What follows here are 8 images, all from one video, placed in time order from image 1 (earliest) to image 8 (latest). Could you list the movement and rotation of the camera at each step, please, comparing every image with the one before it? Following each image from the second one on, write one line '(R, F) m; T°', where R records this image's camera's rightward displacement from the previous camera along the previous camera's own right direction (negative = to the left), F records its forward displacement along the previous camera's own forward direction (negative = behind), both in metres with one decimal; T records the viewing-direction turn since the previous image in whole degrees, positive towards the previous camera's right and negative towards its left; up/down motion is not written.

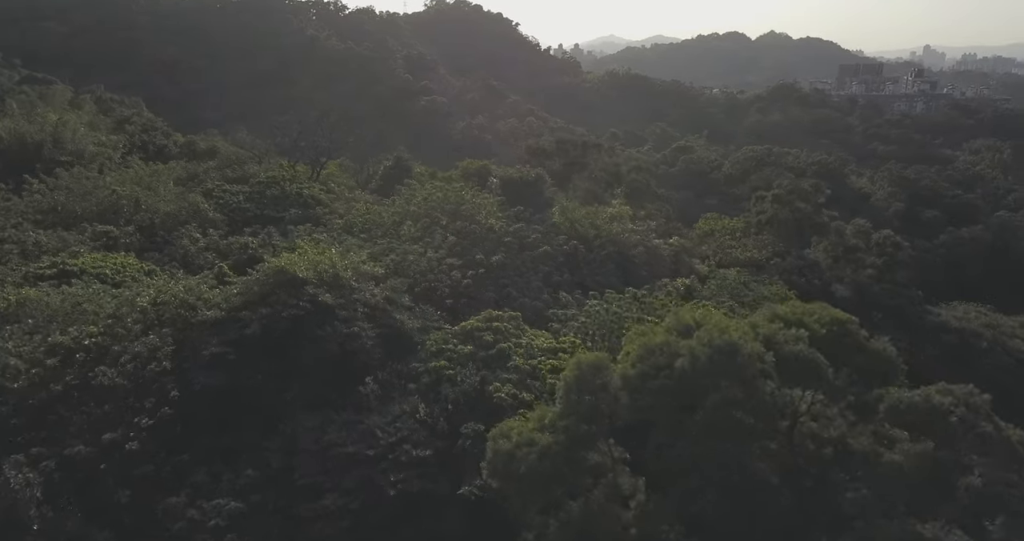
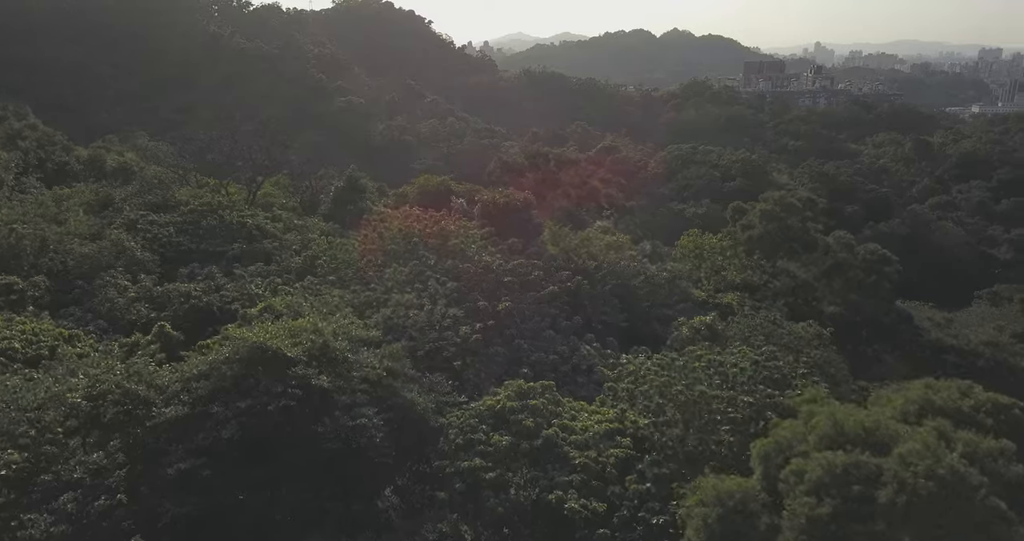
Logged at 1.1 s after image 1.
(-1.1, +1.6) m; +6°
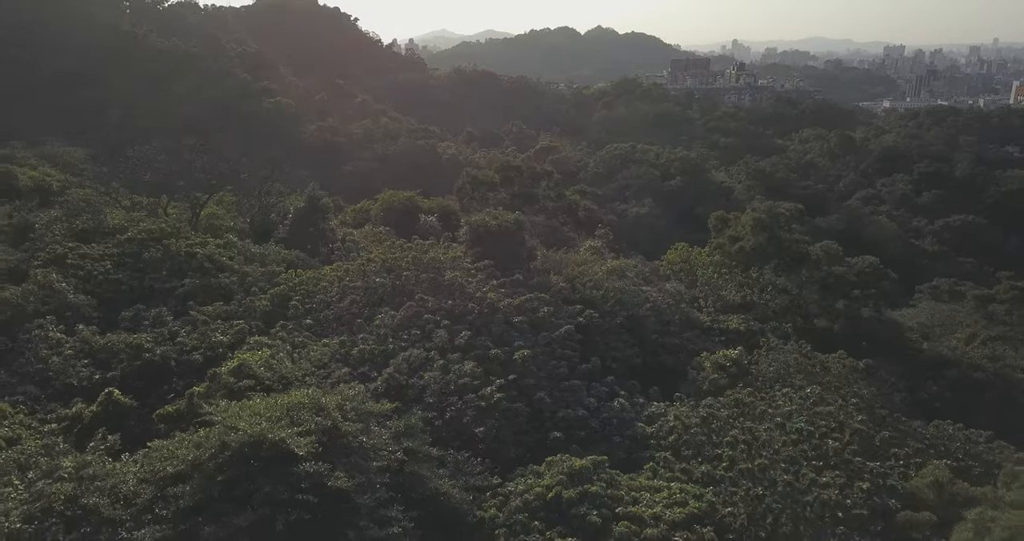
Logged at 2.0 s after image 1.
(-0.9, +1.2) m; +5°
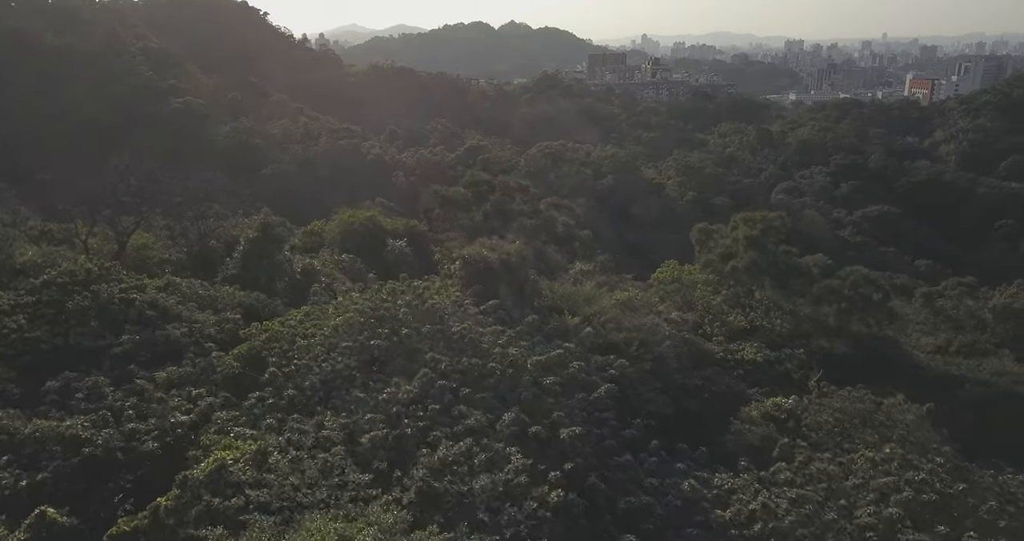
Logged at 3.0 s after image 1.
(-1.0, +1.5) m; +6°
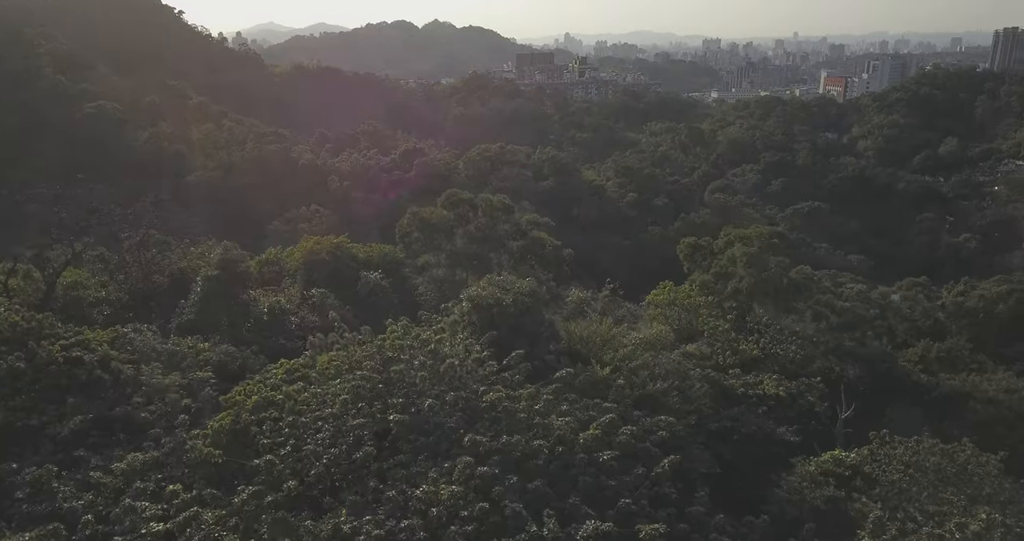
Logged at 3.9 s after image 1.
(-0.9, +1.2) m; +5°
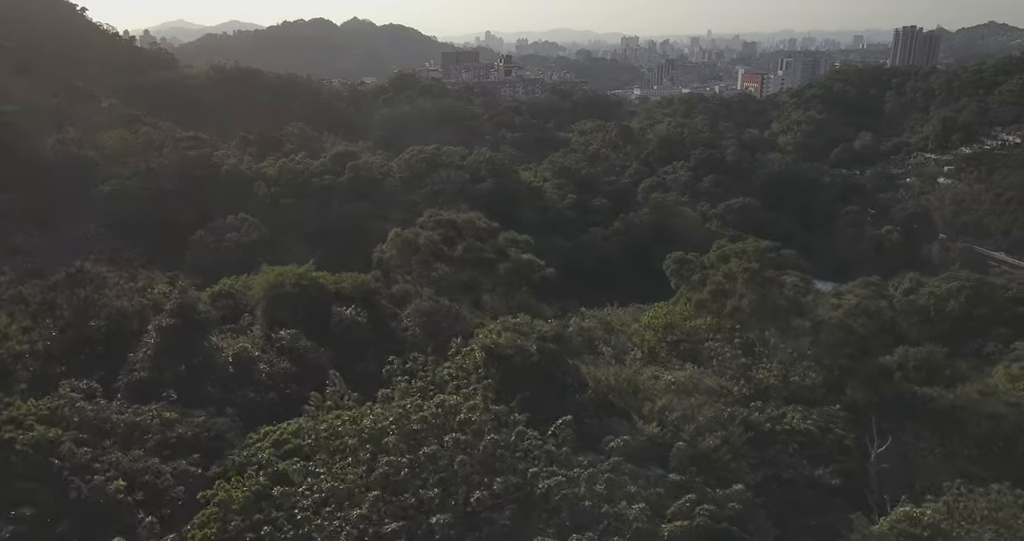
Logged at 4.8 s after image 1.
(-0.9, +1.2) m; +5°
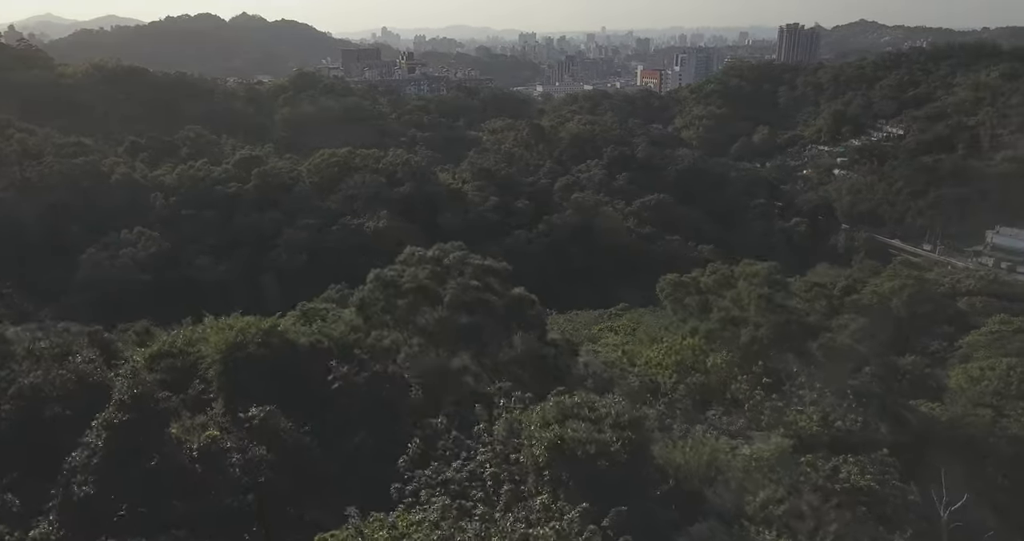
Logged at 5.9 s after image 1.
(-1.2, +1.6) m; +7°
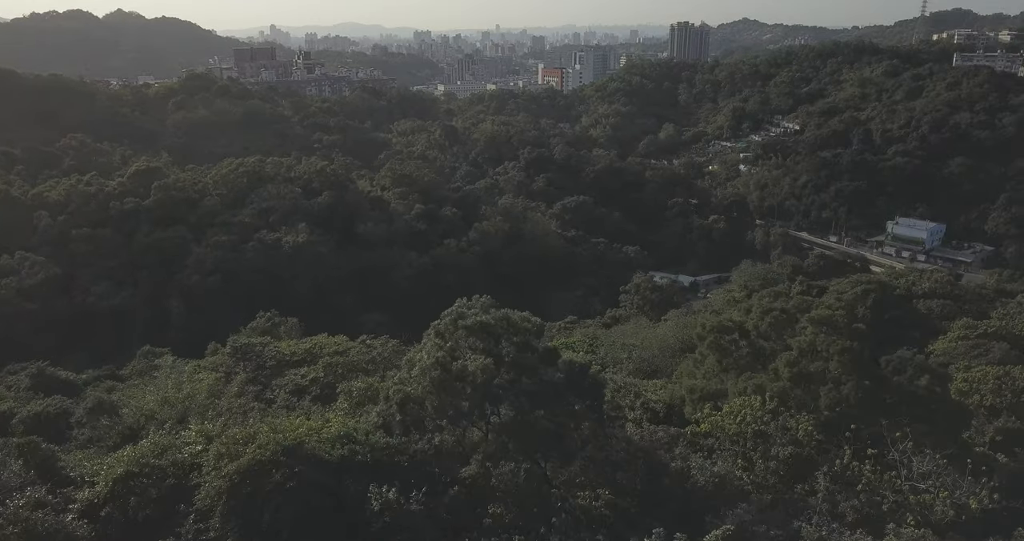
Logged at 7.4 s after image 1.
(-1.8, +2.1) m; +7°
